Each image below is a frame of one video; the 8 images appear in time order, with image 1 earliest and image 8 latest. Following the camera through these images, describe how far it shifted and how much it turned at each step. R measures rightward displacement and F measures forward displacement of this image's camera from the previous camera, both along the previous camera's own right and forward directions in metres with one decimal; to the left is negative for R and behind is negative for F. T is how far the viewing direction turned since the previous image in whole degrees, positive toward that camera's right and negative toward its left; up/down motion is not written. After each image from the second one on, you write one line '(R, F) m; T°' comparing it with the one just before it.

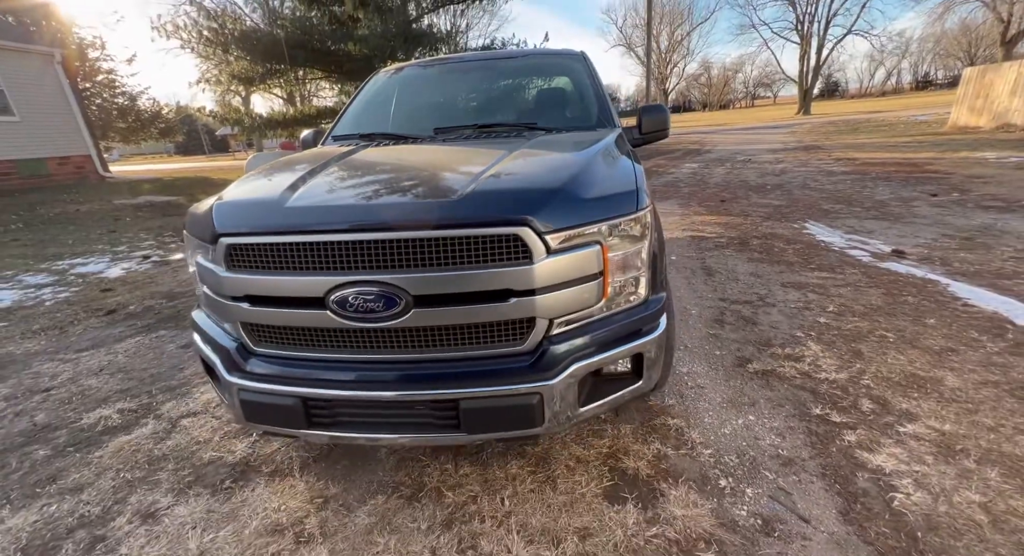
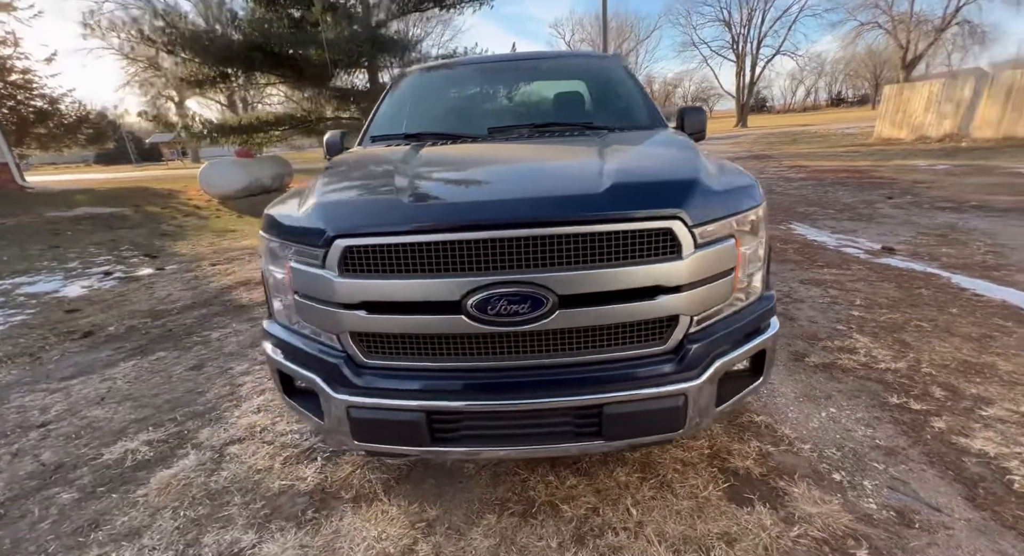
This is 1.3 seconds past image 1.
(-0.6, +0.1) m; +6°
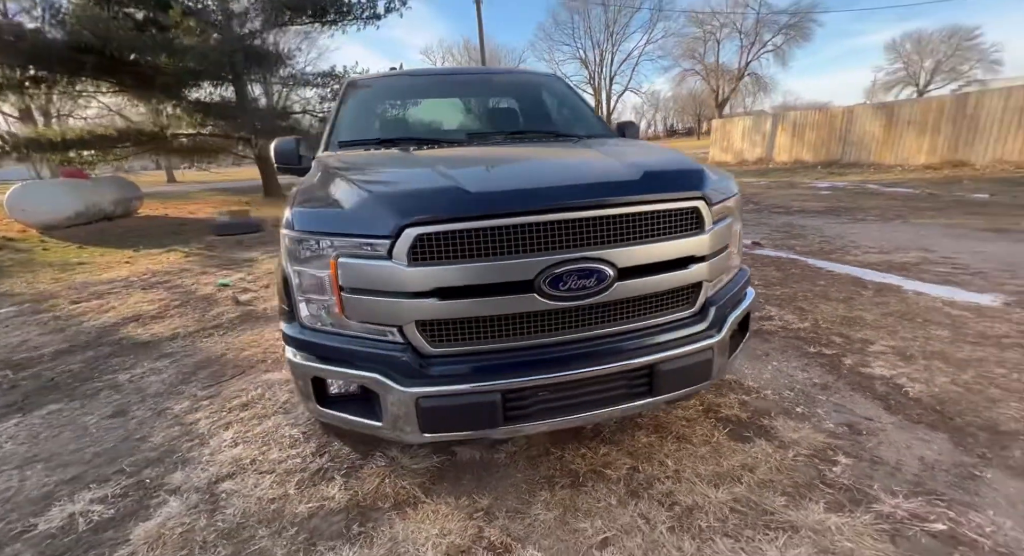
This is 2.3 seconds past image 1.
(-0.7, 0.0) m; +16°
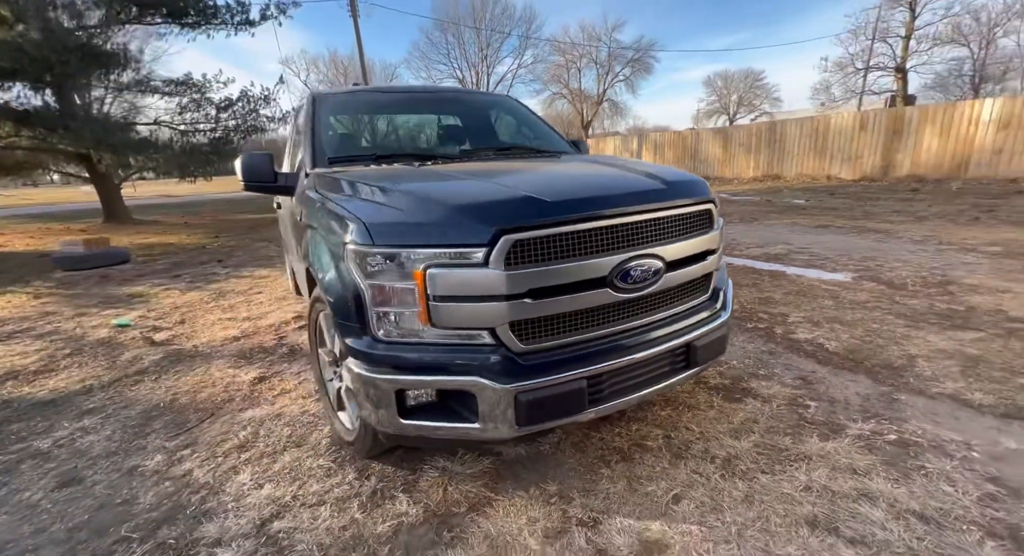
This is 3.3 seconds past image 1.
(-0.8, -0.1) m; +16°
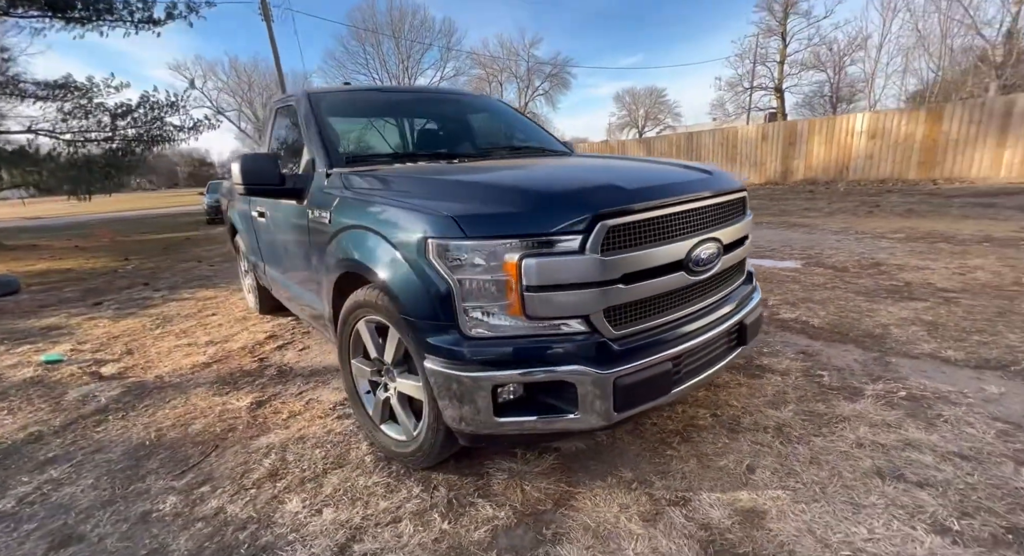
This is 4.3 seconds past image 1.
(-0.6, +0.1) m; +10°
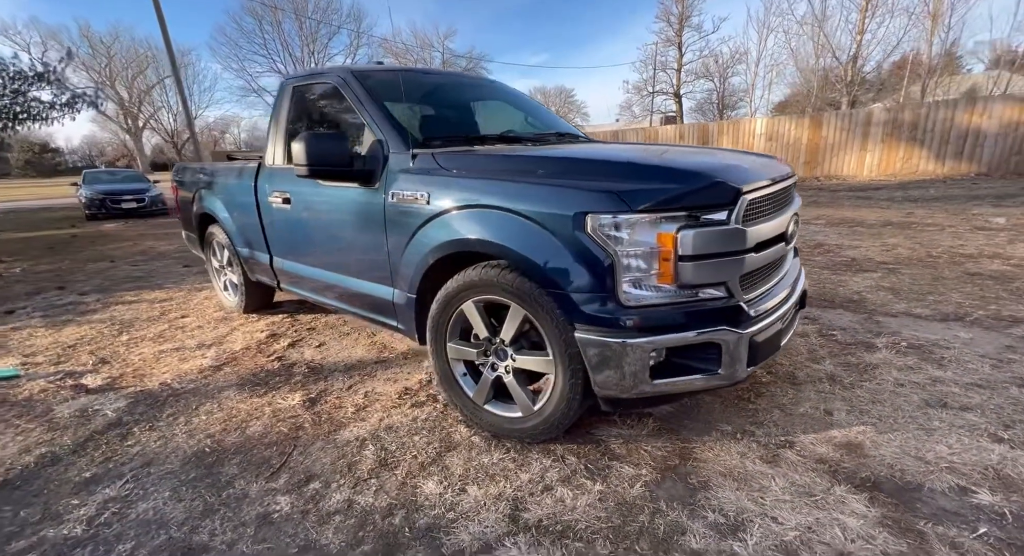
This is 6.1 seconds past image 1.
(-0.9, 0.0) m; +11°
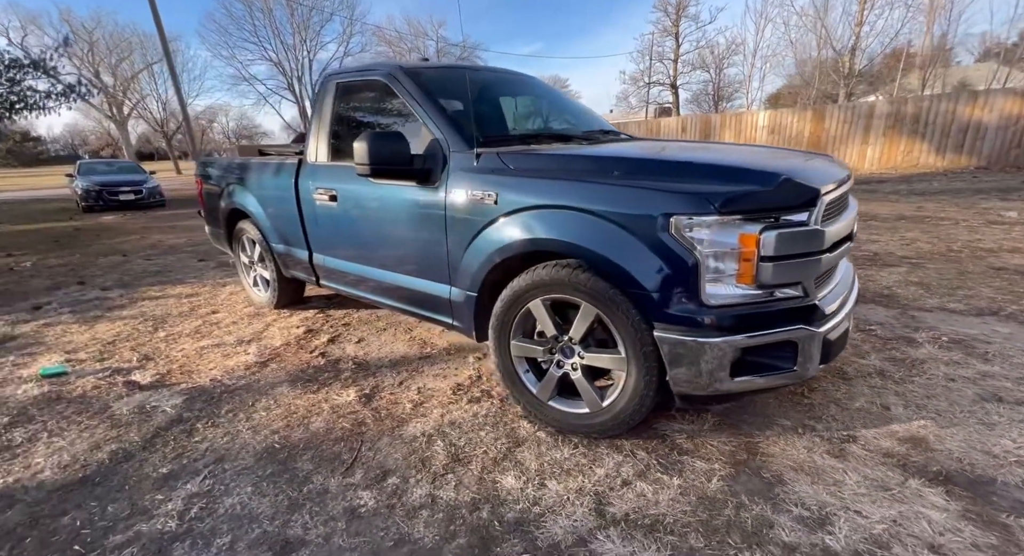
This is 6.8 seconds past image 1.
(-0.3, 0.0) m; +1°
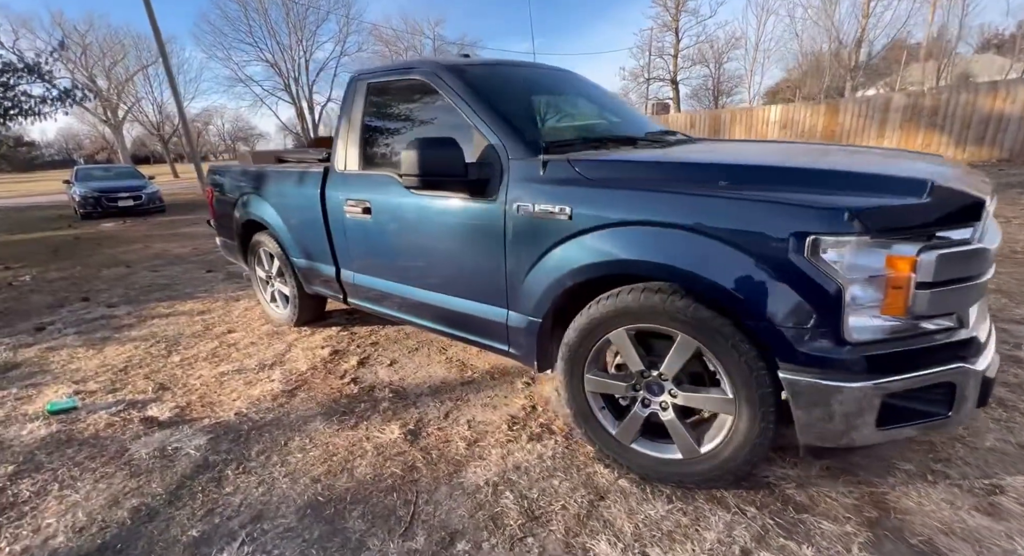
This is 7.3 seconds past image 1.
(-0.3, +0.3) m; 0°
